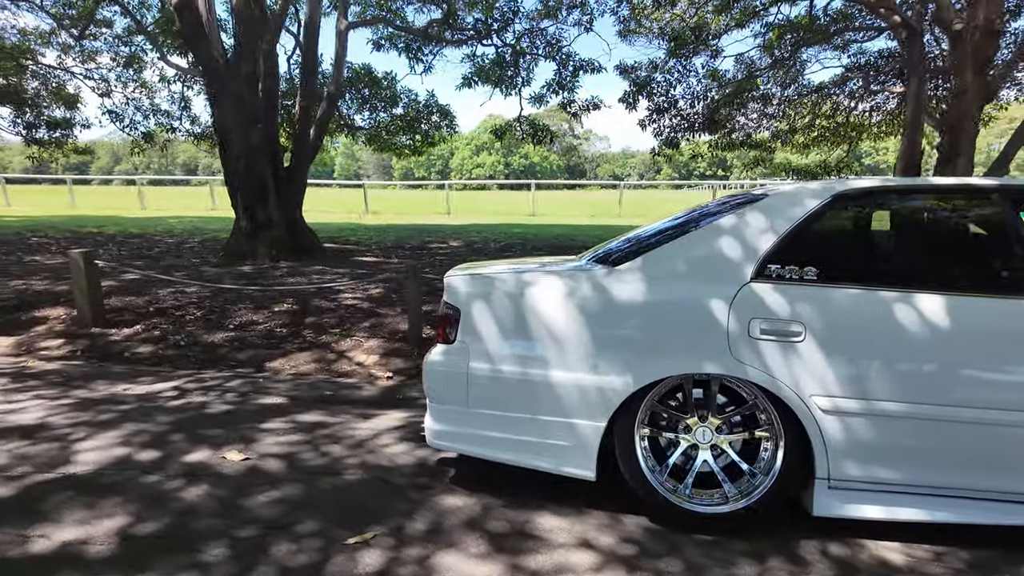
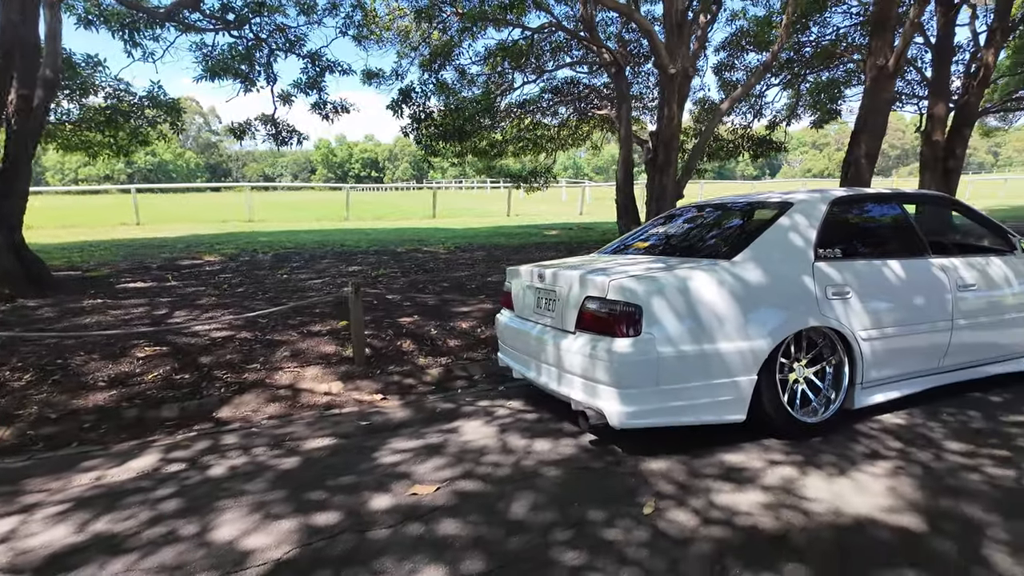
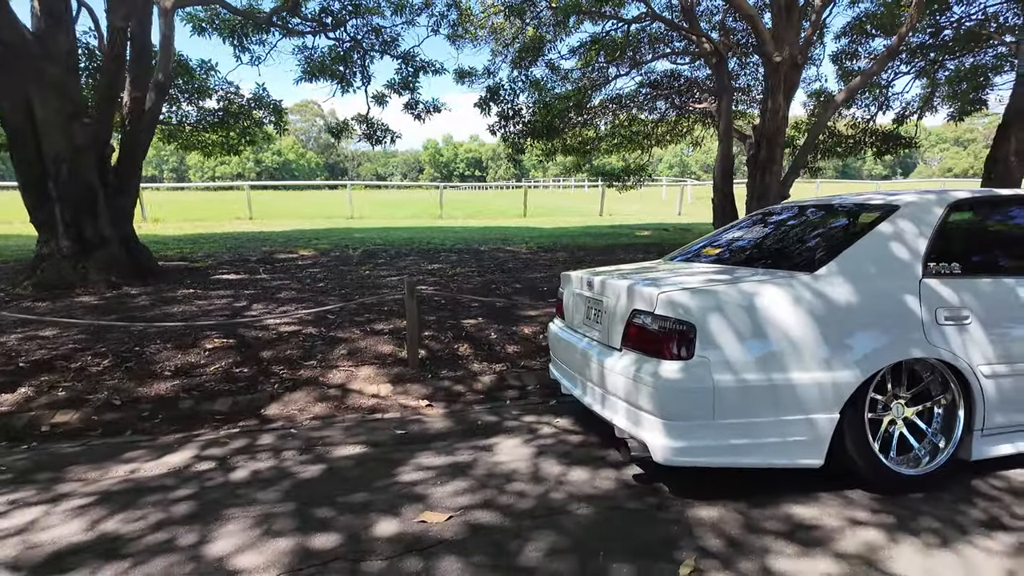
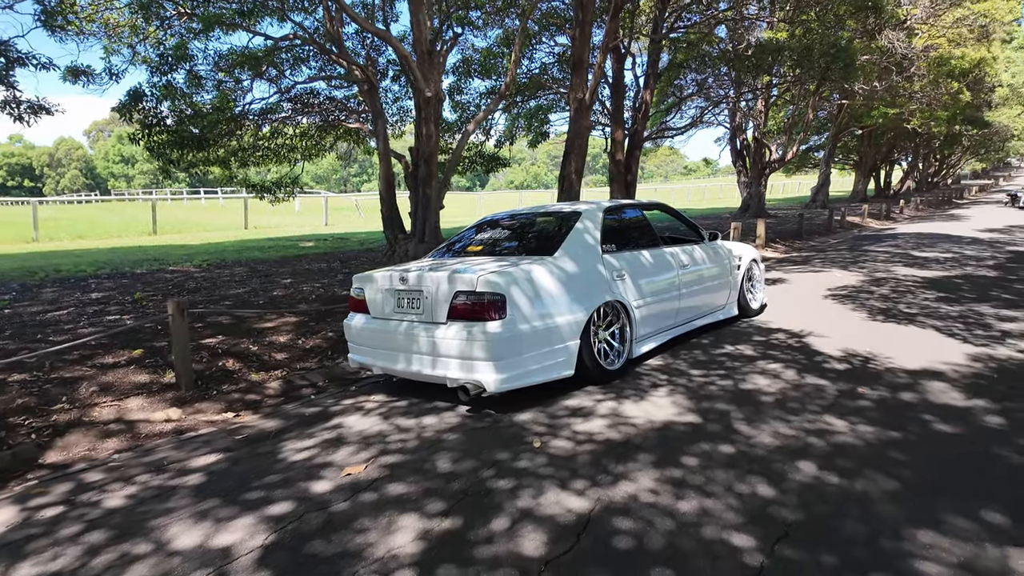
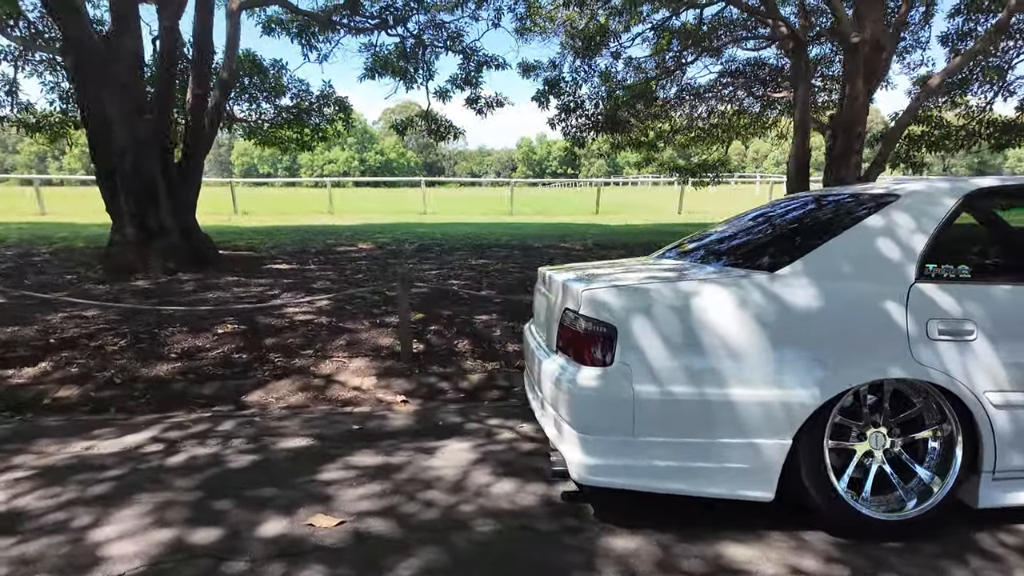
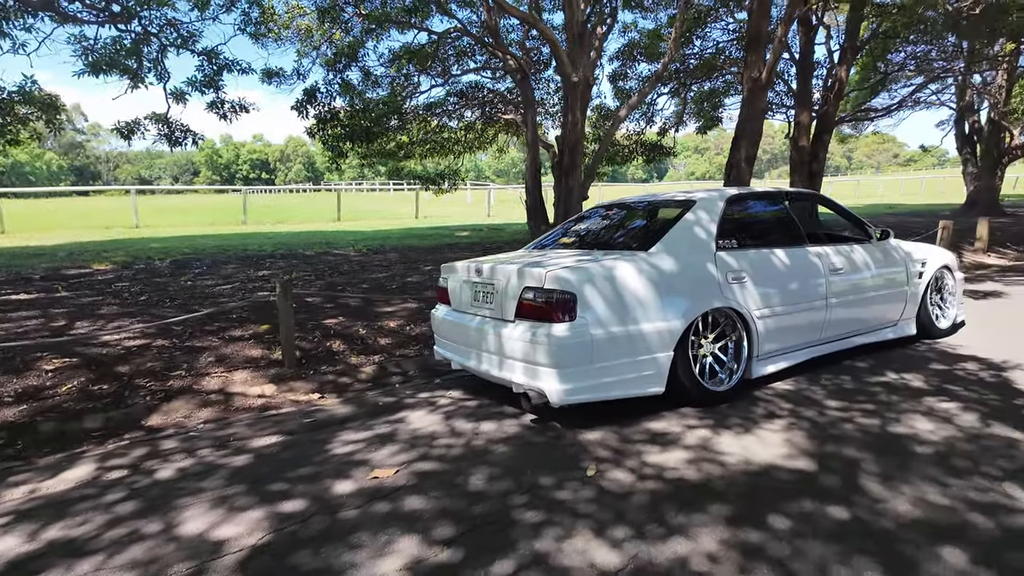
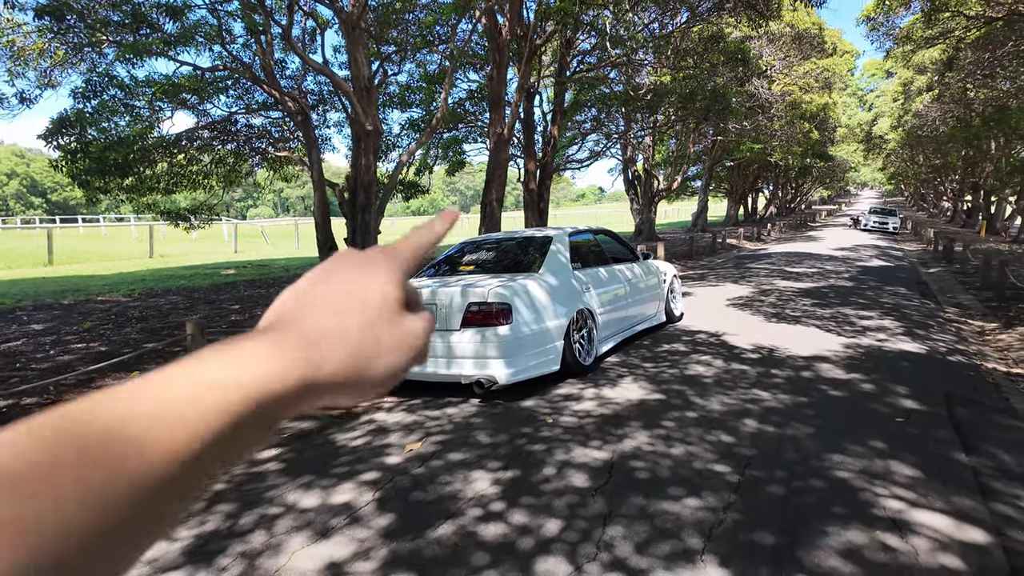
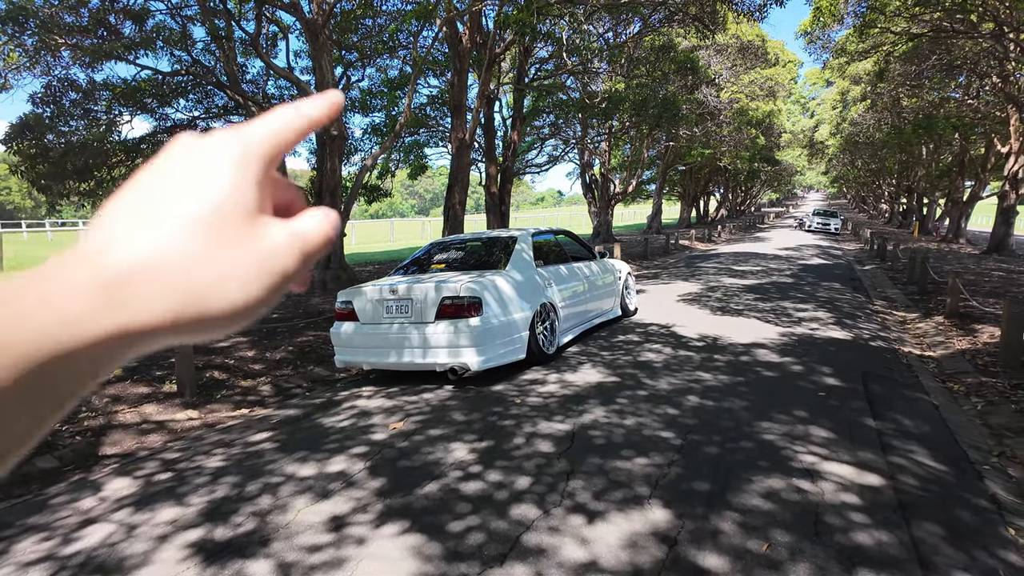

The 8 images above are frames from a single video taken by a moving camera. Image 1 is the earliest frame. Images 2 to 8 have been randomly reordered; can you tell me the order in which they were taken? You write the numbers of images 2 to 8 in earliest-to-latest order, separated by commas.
5, 3, 2, 6, 4, 7, 8
